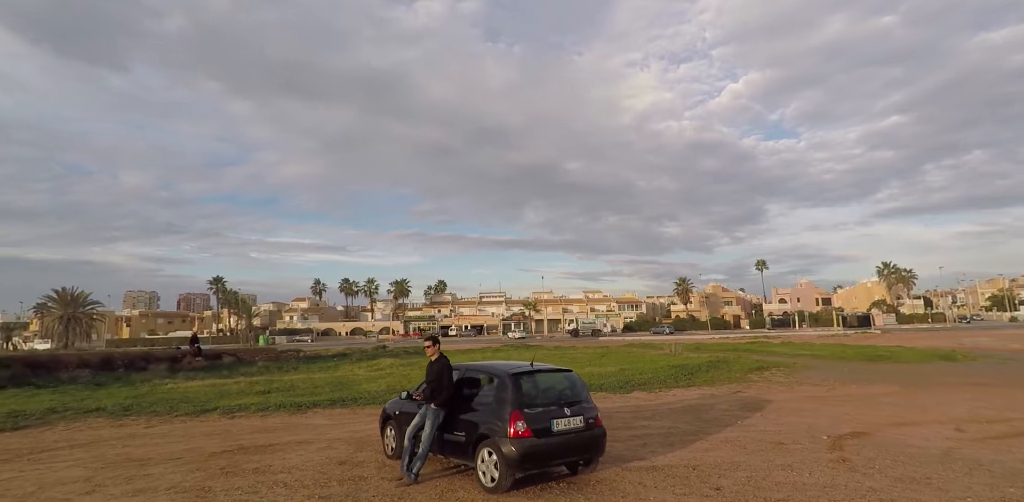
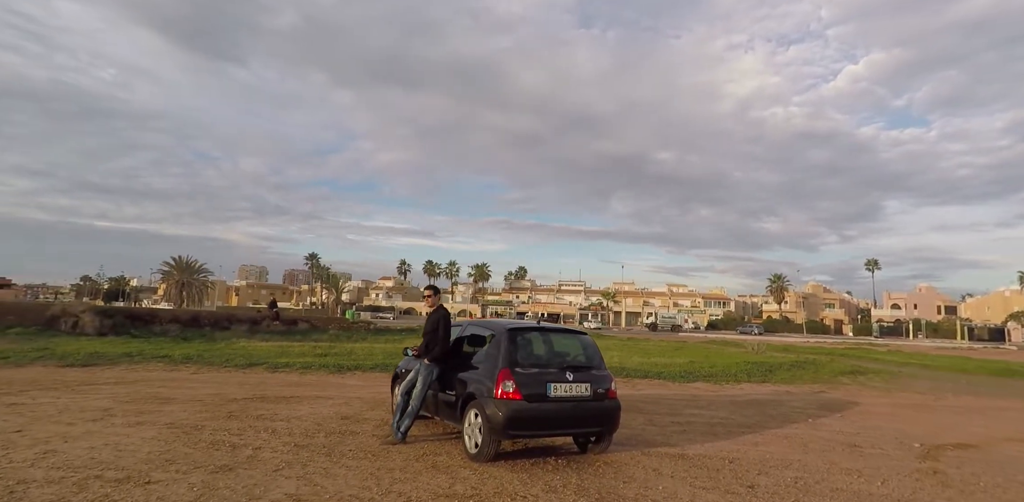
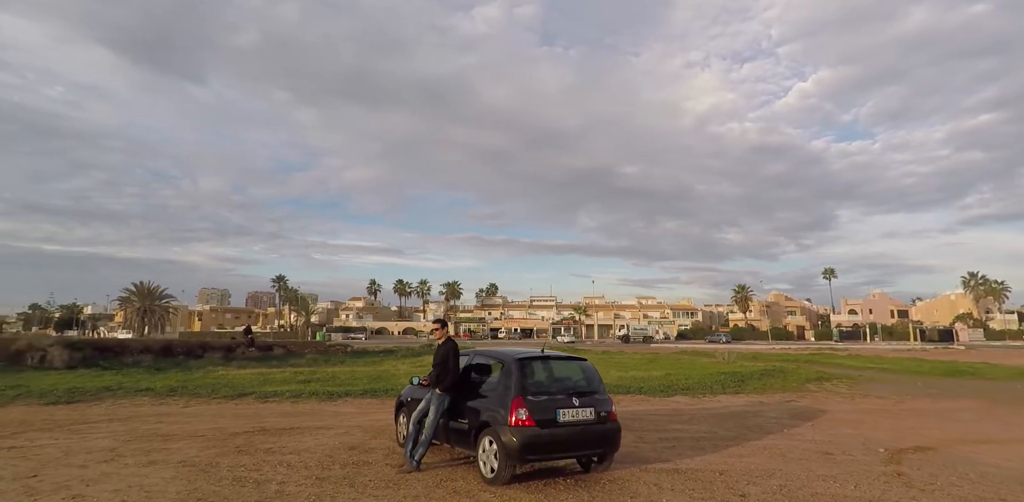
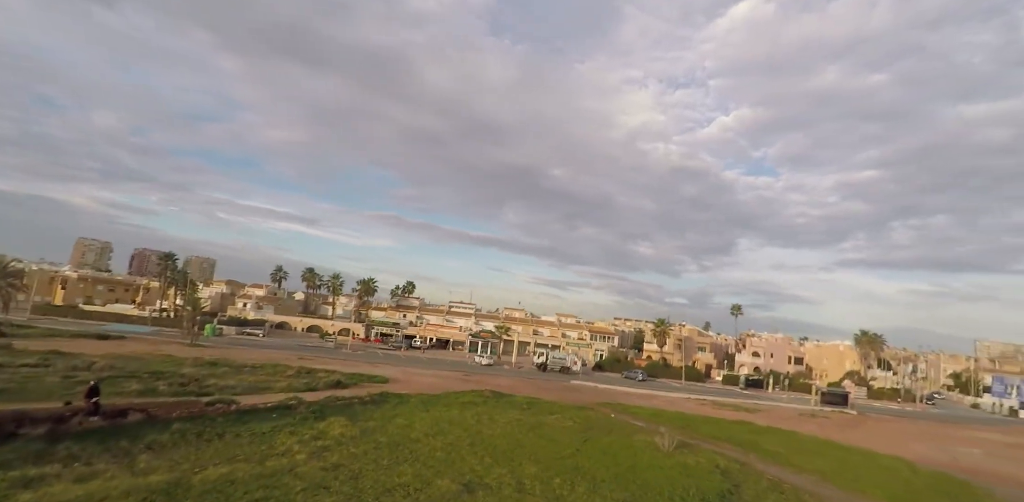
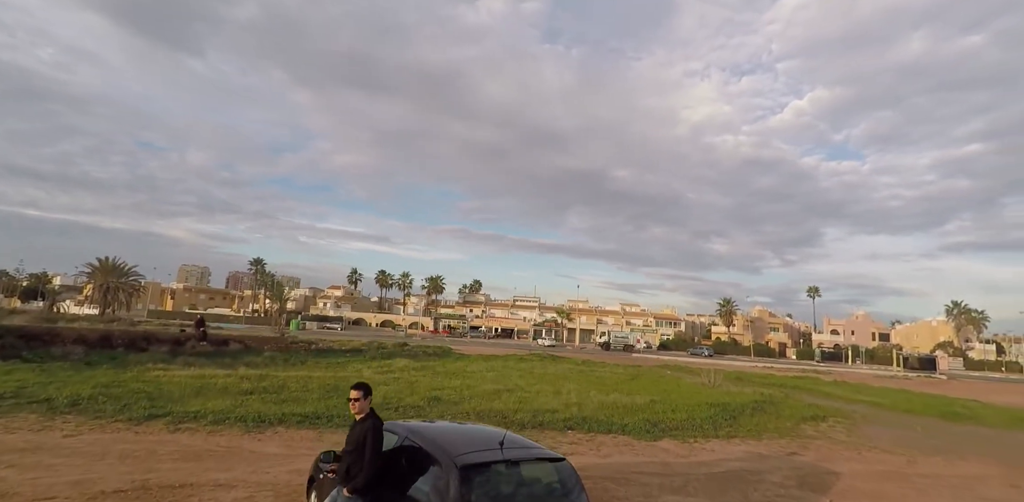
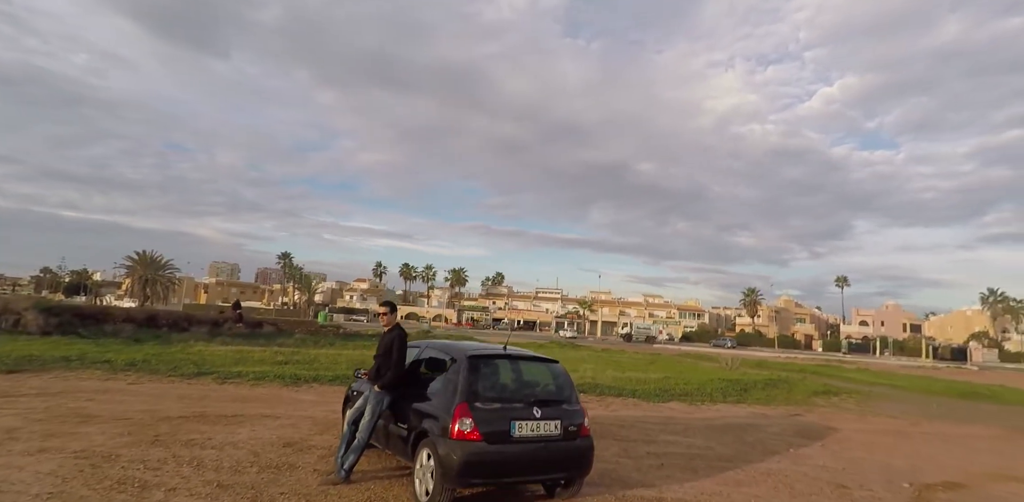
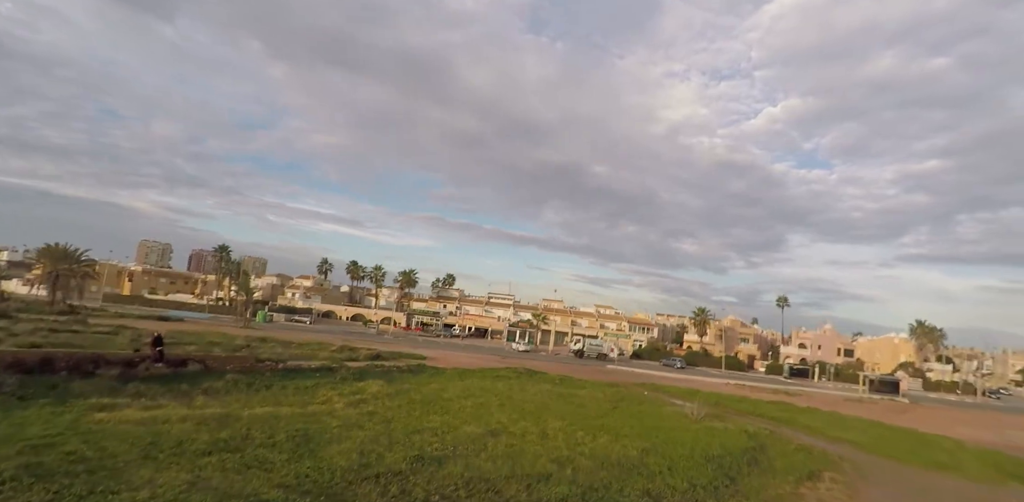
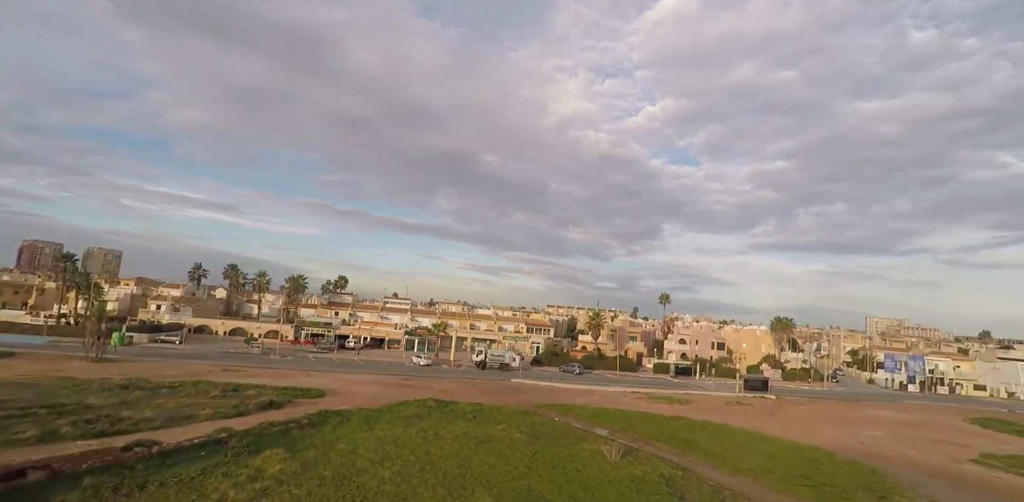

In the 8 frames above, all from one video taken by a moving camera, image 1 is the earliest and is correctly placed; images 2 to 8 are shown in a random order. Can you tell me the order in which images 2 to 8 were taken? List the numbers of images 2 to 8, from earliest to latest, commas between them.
3, 2, 6, 5, 7, 4, 8
